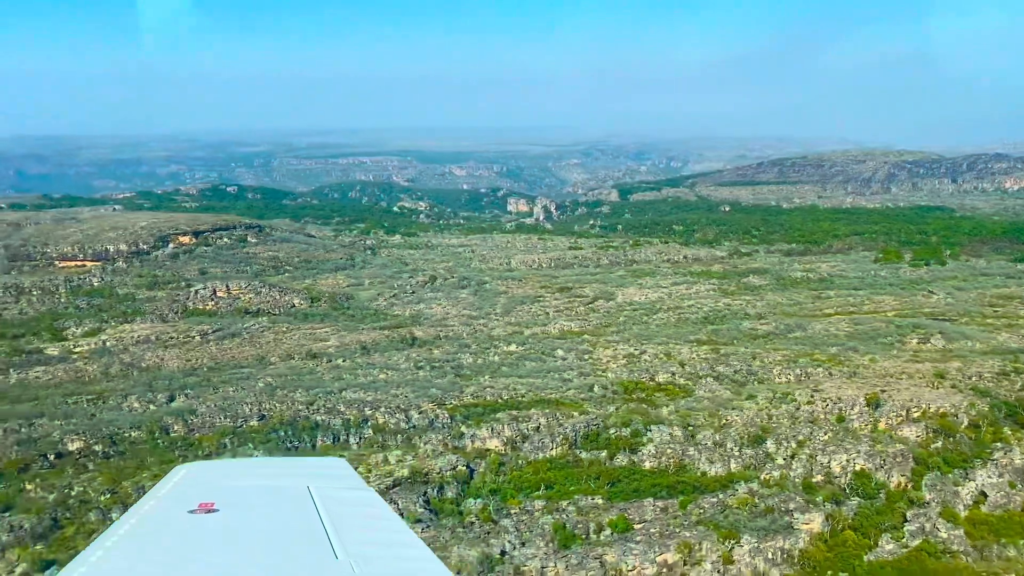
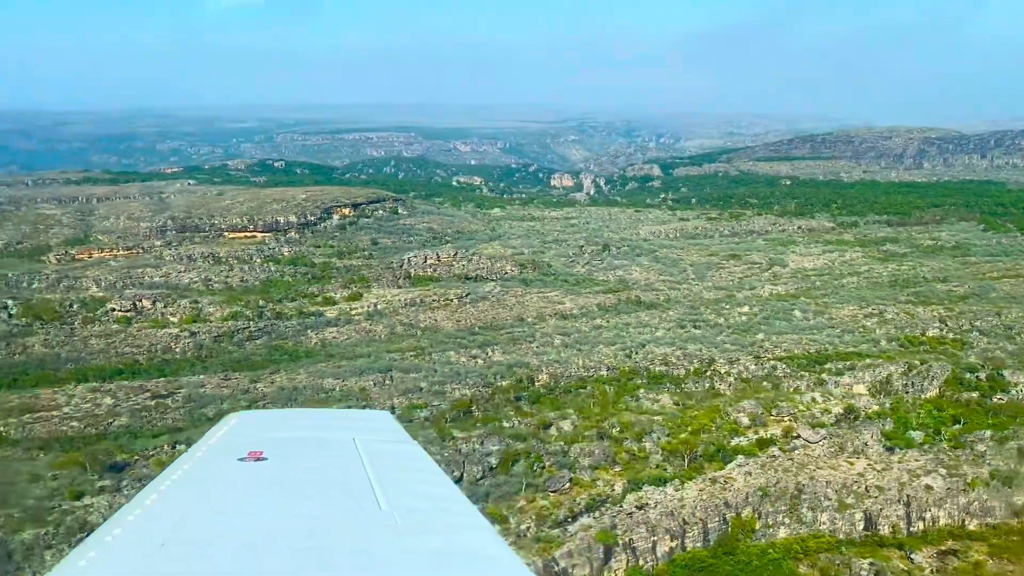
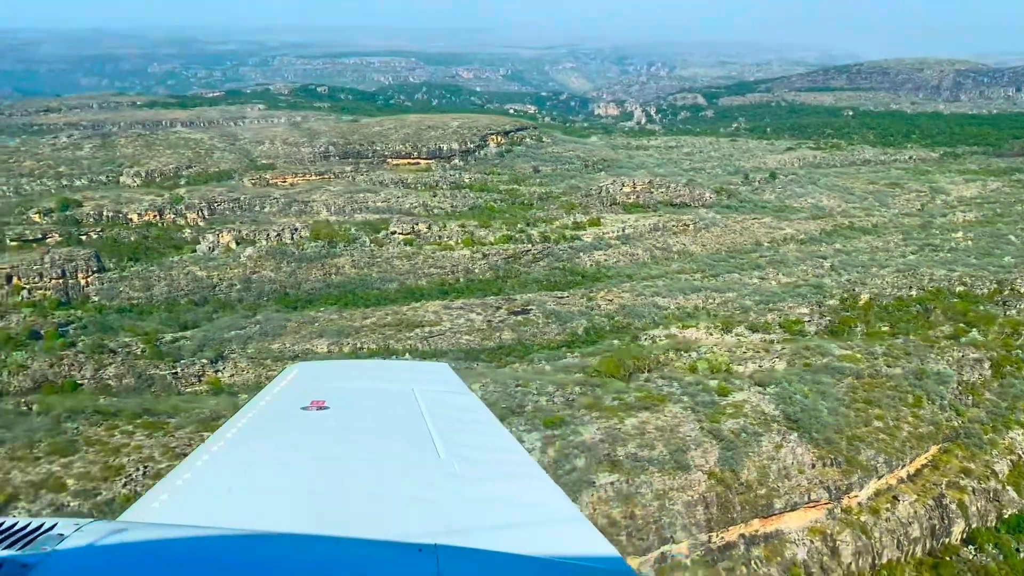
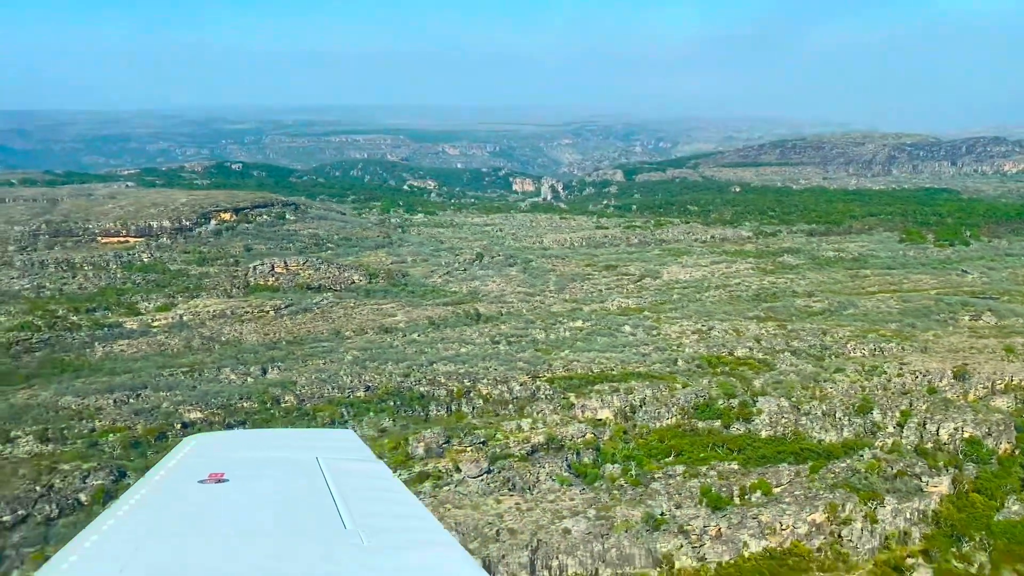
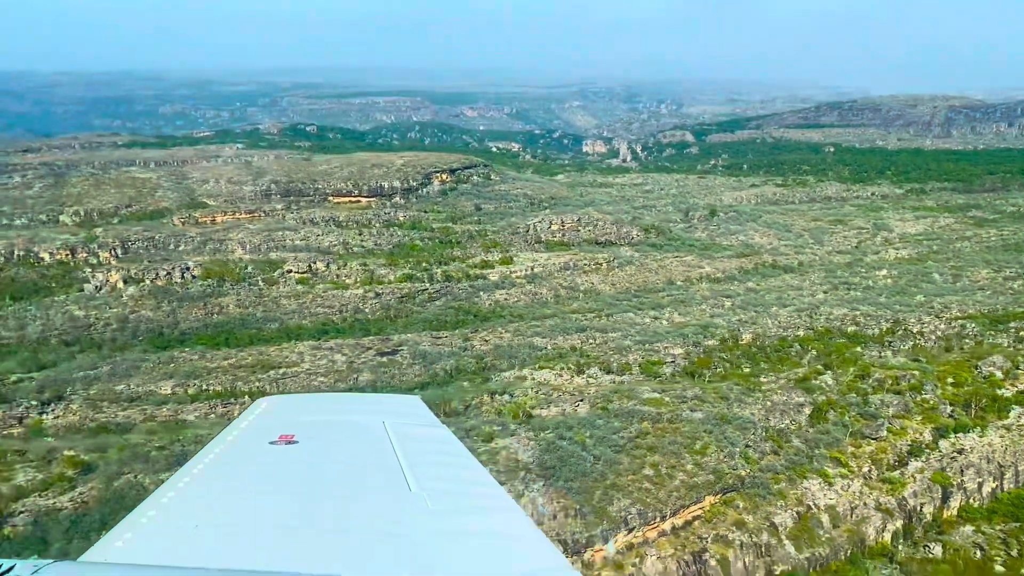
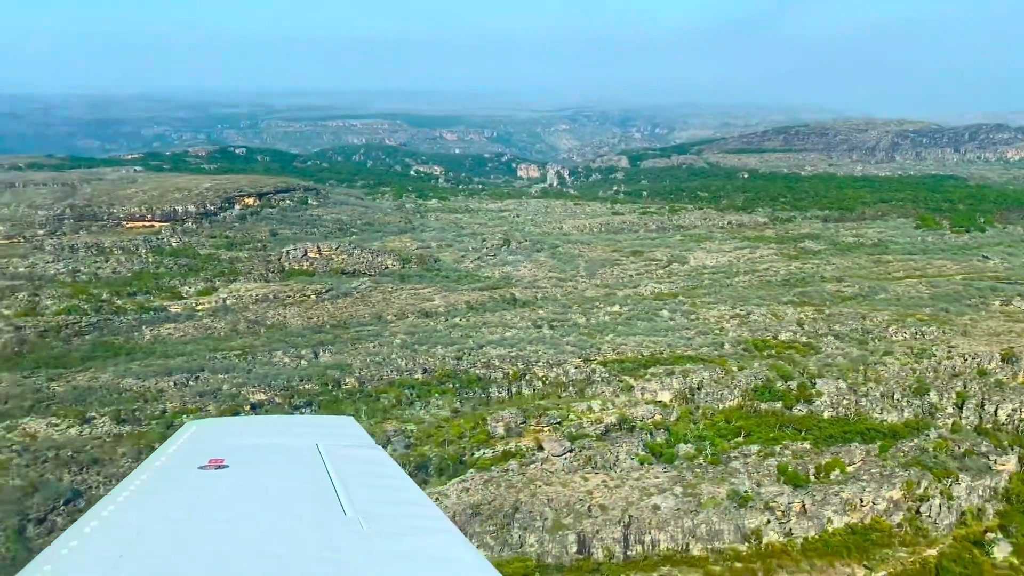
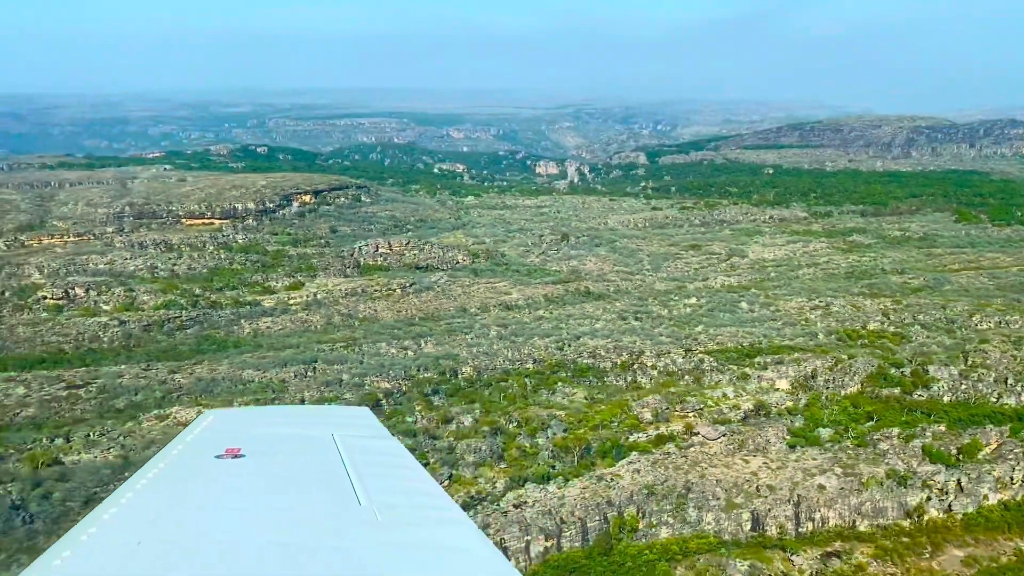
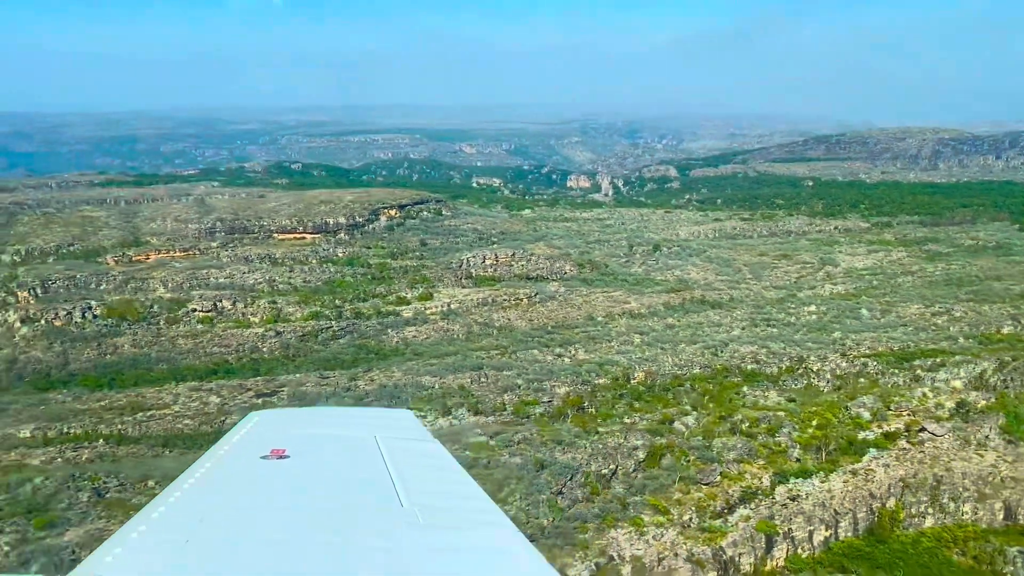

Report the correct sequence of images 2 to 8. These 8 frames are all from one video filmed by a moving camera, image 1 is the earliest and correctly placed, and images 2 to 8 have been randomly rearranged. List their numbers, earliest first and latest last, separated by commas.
4, 6, 7, 2, 8, 5, 3
